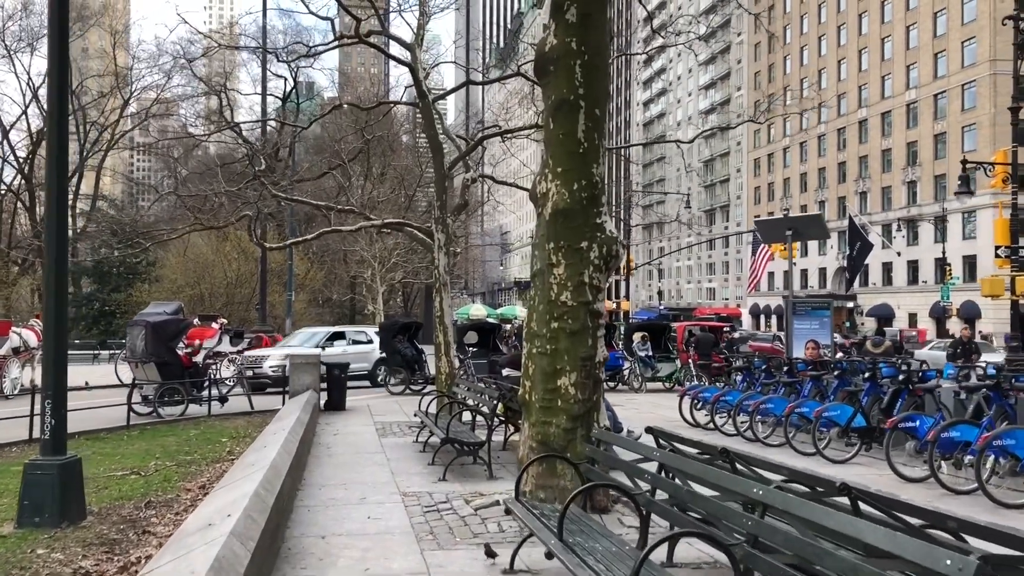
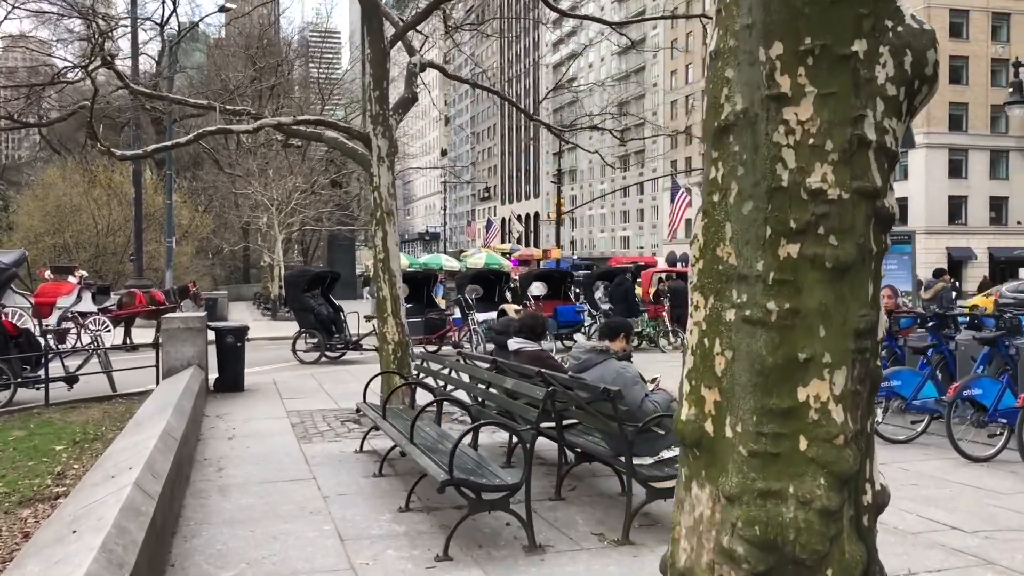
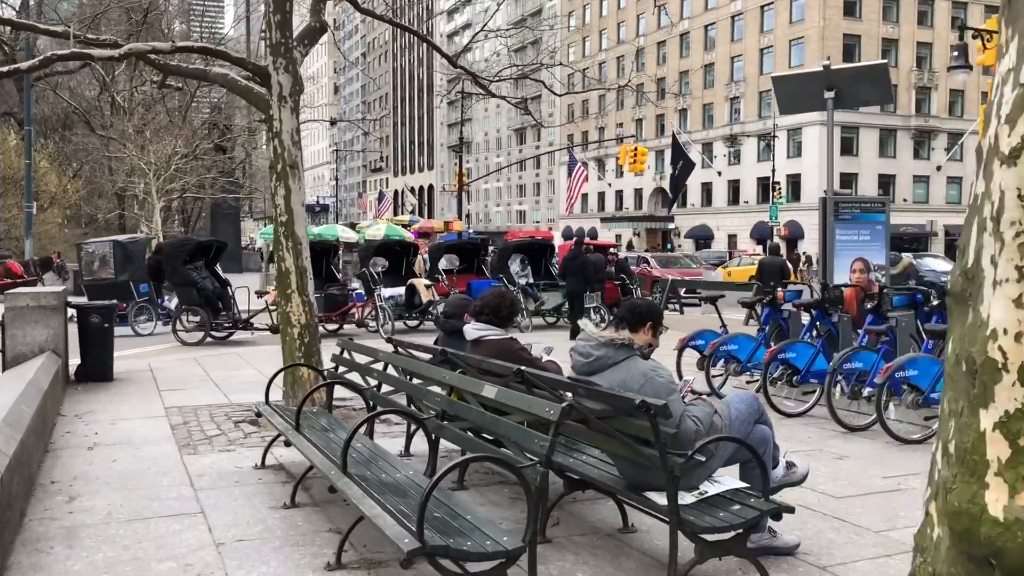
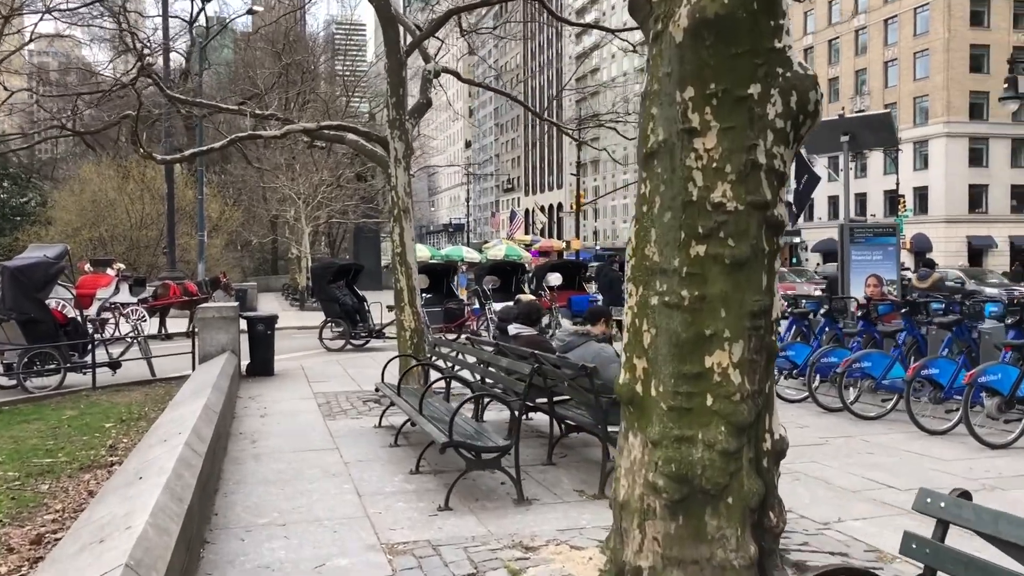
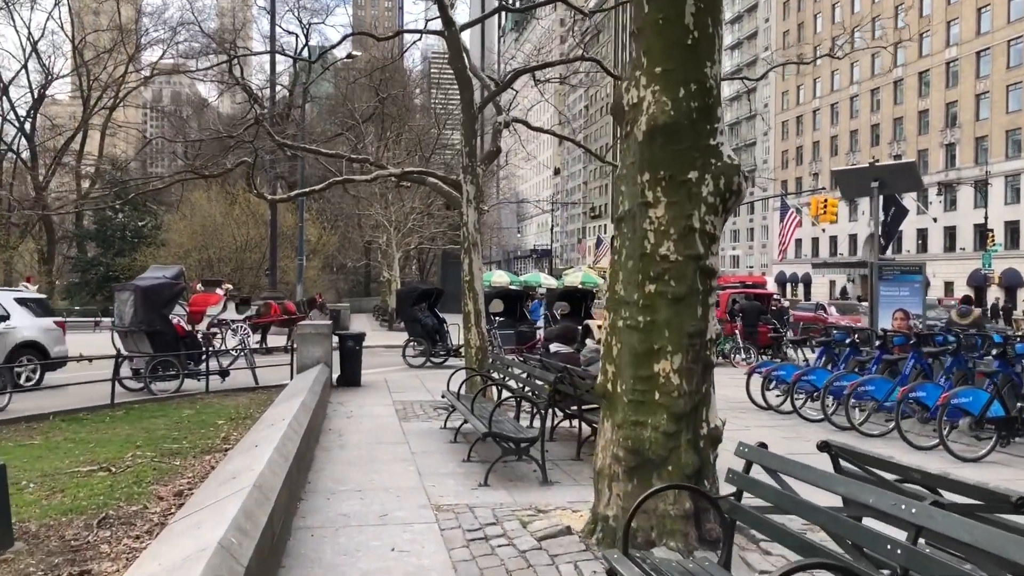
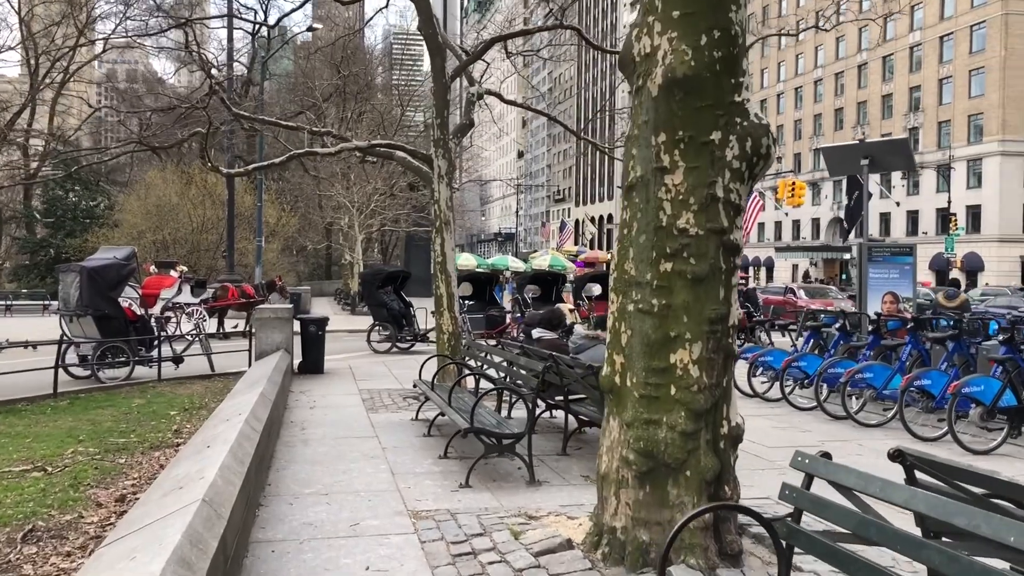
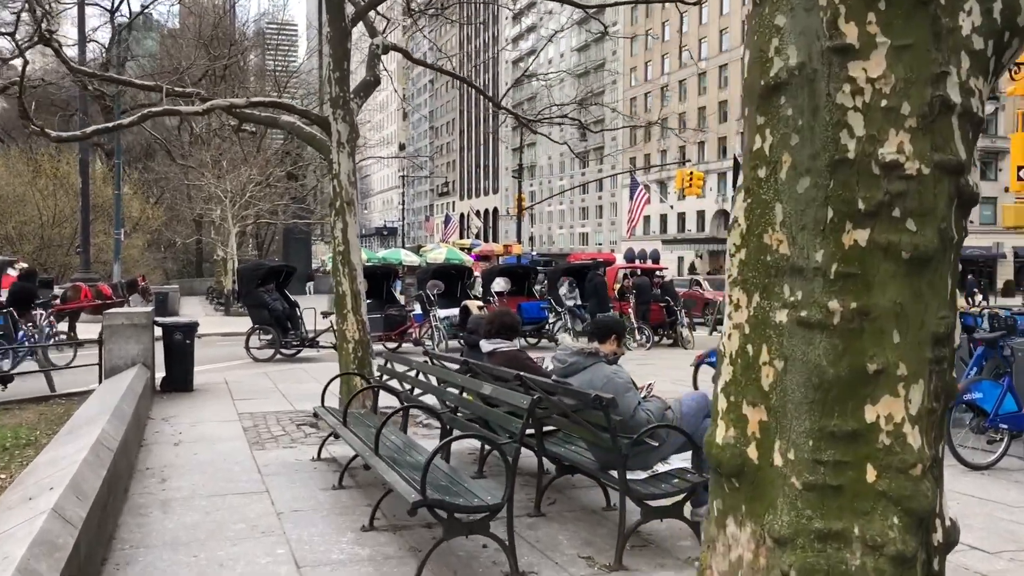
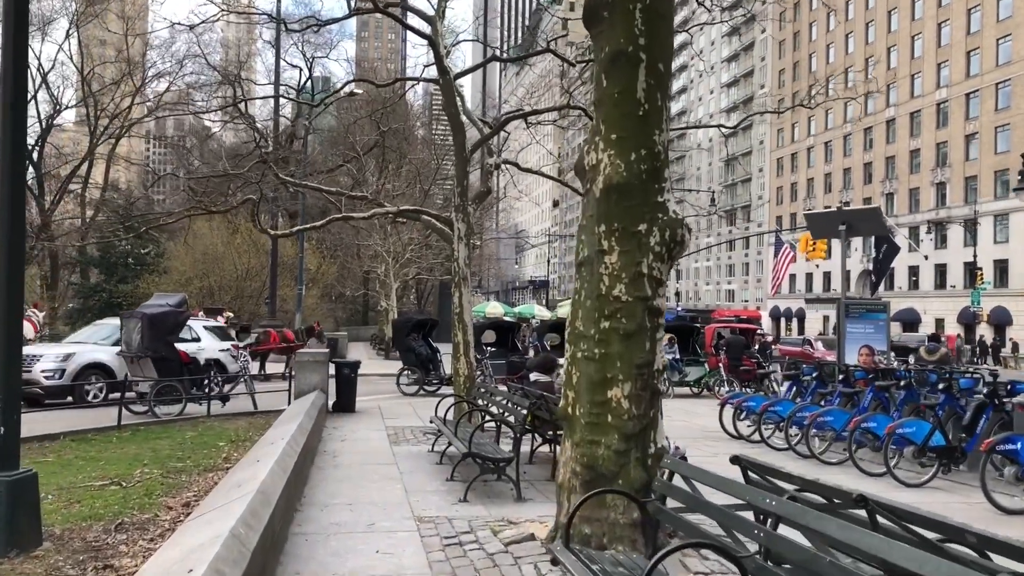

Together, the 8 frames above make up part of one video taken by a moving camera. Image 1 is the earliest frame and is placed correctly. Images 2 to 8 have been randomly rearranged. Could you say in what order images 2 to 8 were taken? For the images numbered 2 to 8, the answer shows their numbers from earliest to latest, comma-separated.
8, 5, 6, 4, 2, 7, 3
